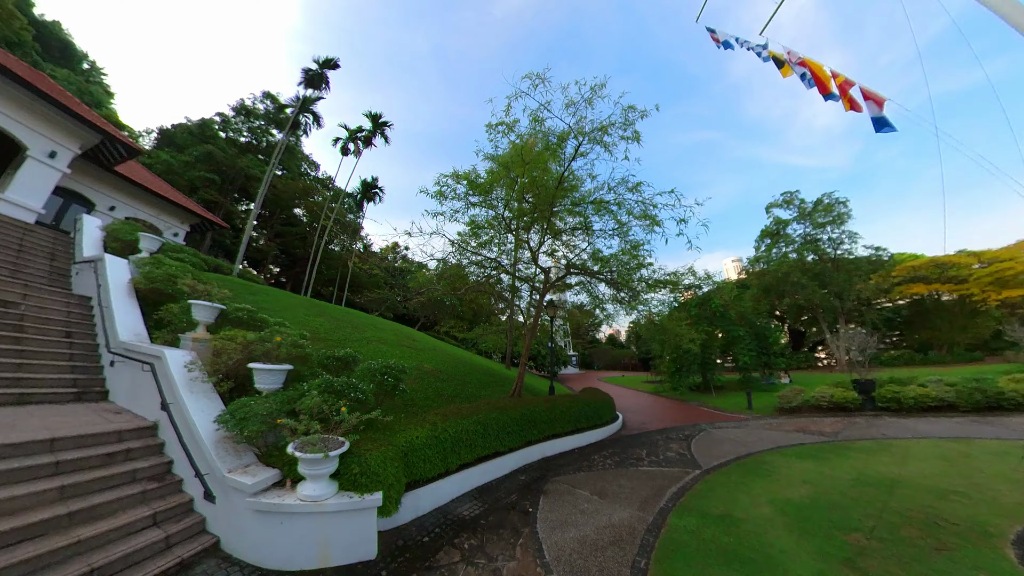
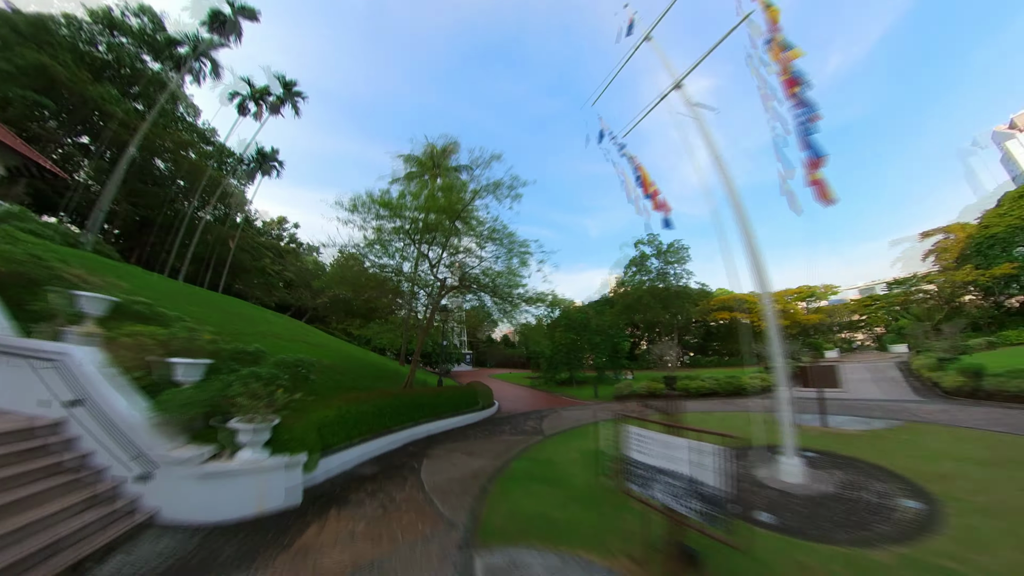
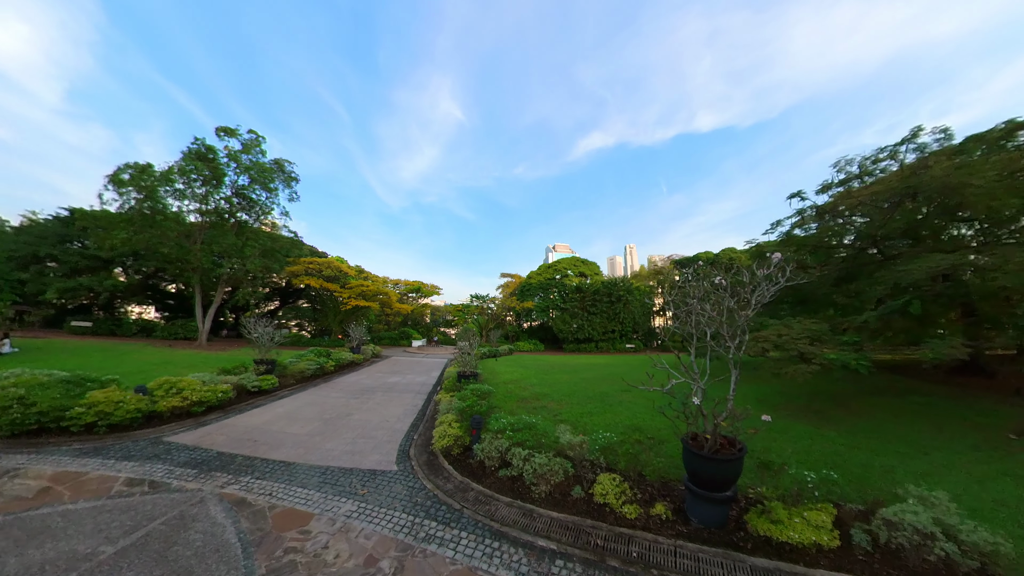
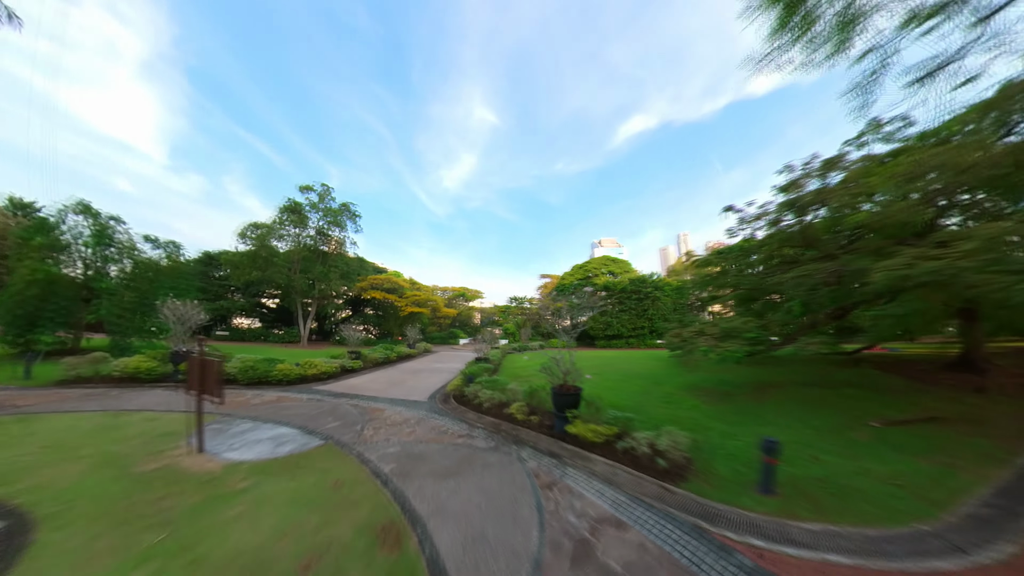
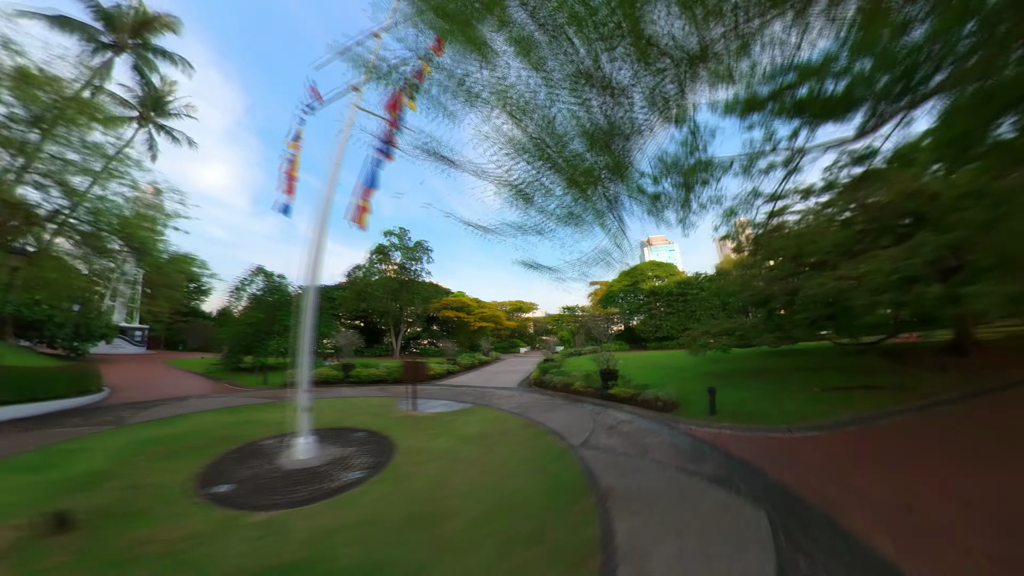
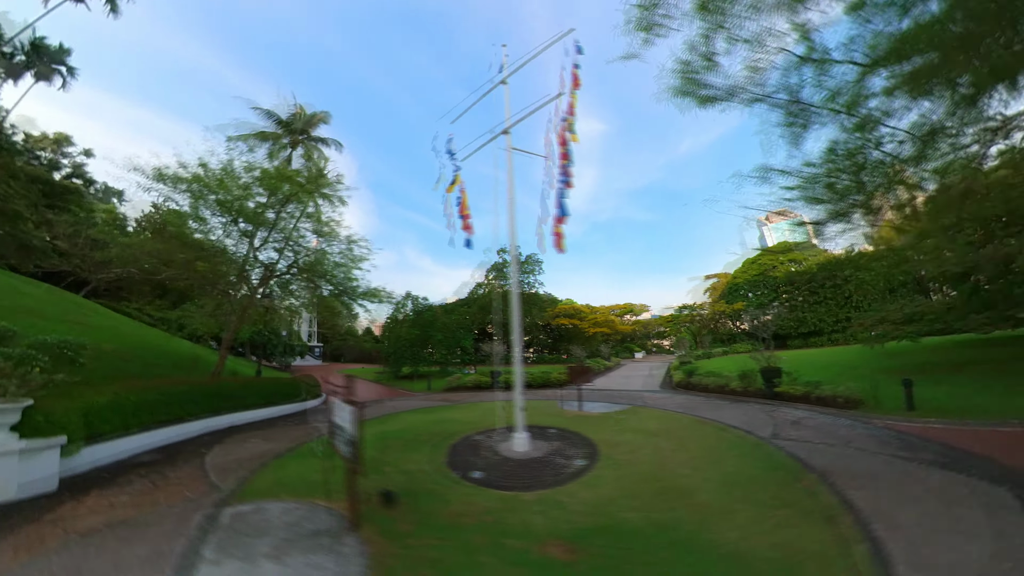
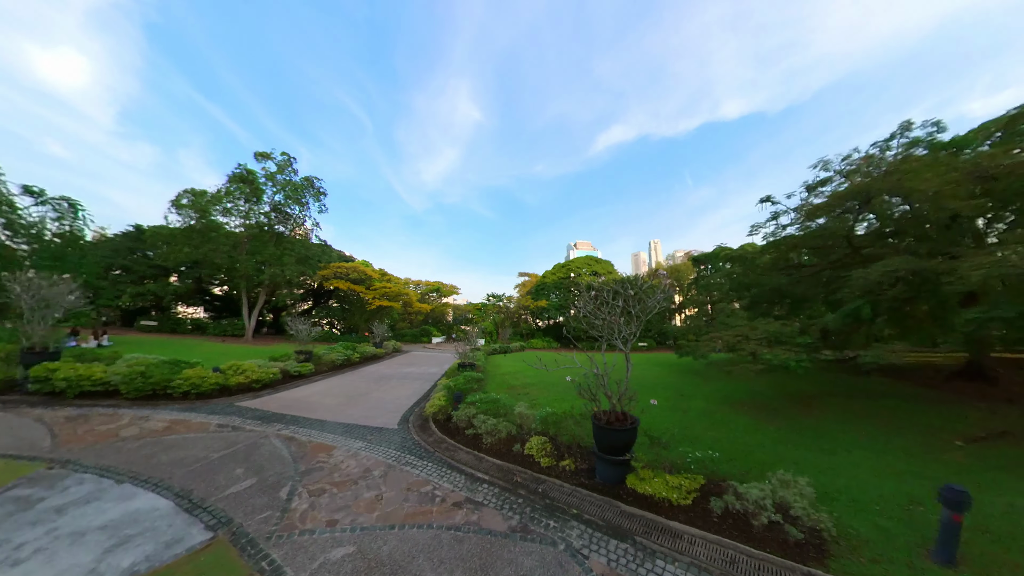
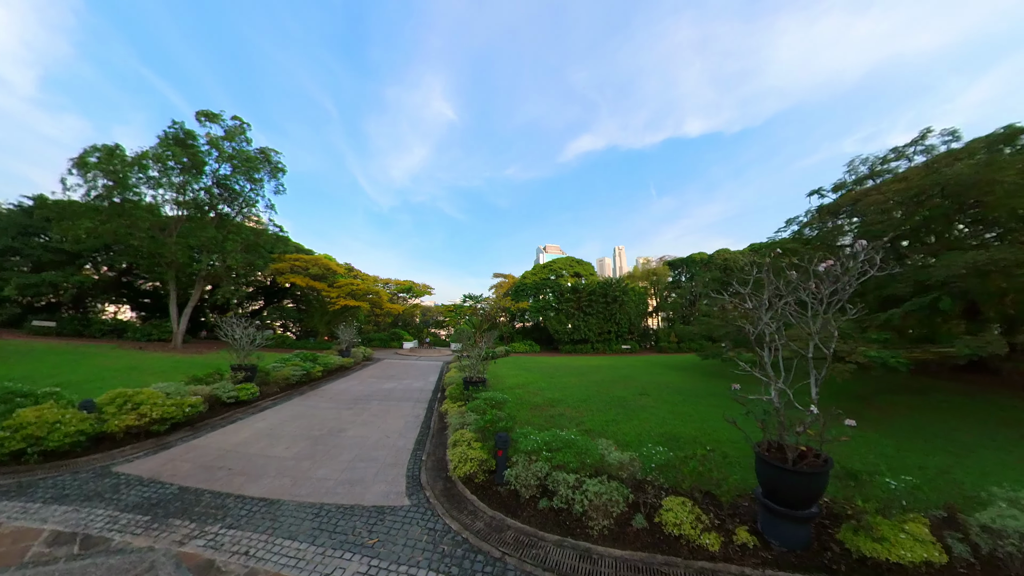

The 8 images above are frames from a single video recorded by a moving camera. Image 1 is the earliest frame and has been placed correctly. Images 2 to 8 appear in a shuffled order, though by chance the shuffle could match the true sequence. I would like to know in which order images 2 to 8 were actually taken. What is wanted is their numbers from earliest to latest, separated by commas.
2, 6, 5, 4, 7, 3, 8
